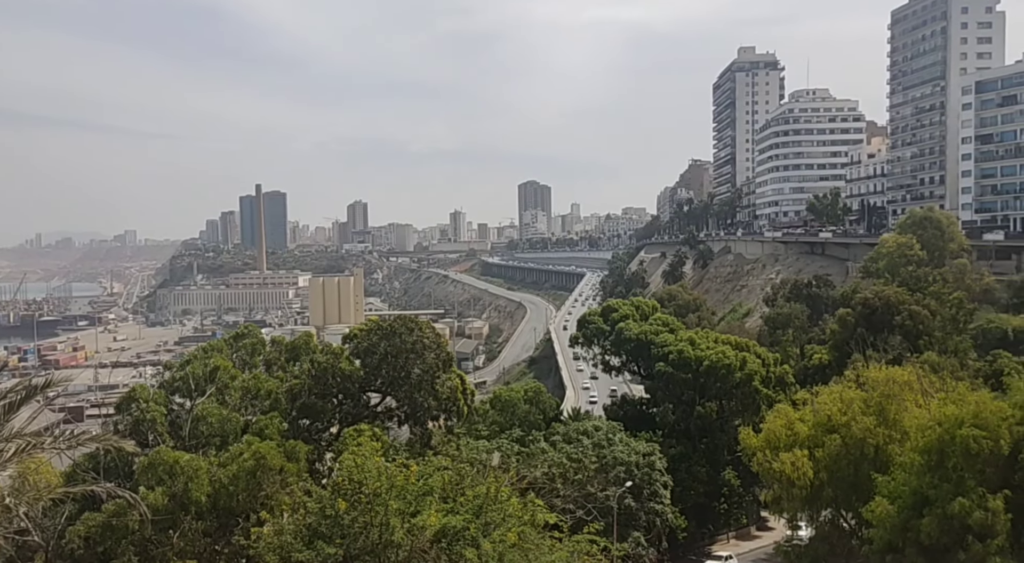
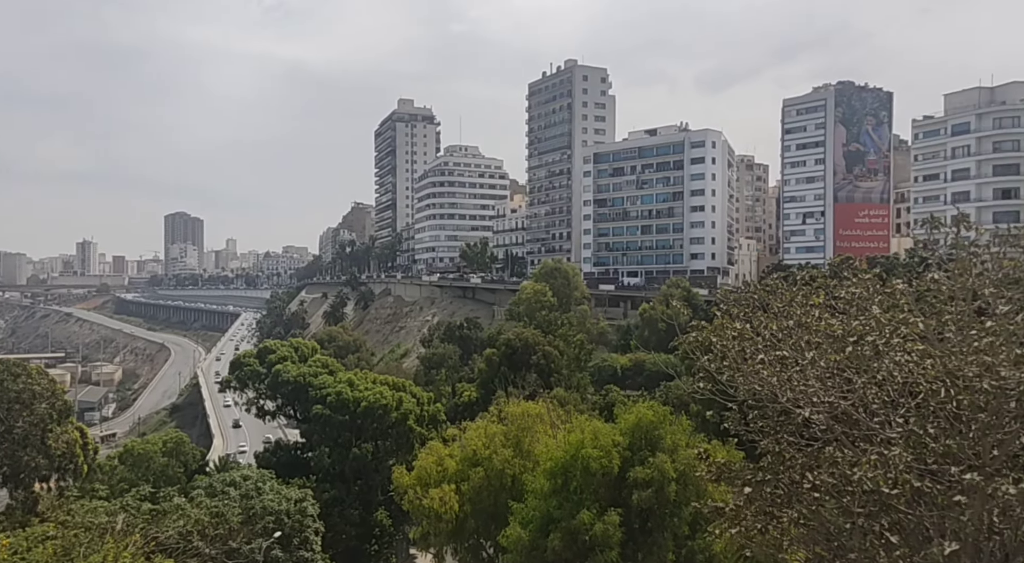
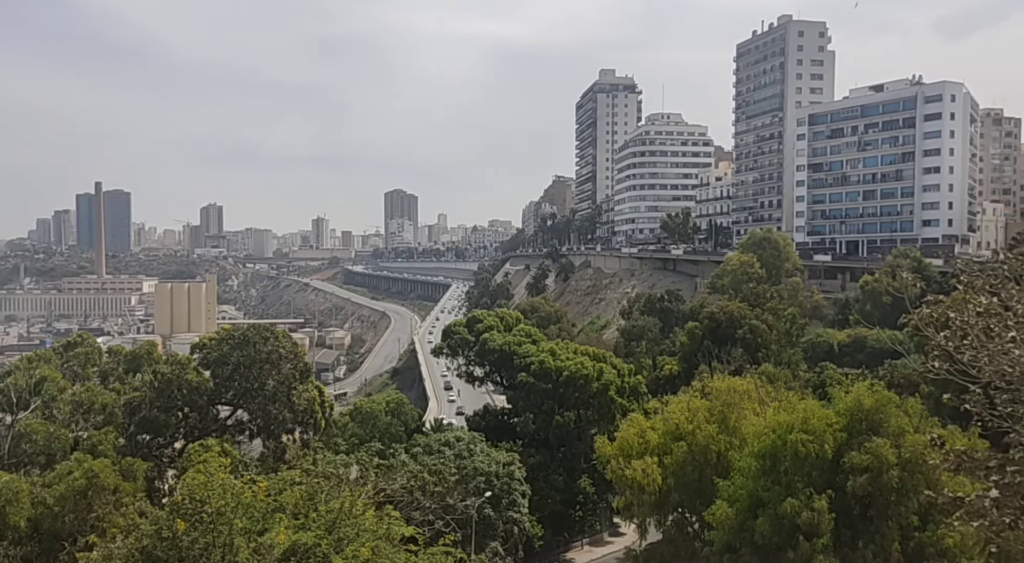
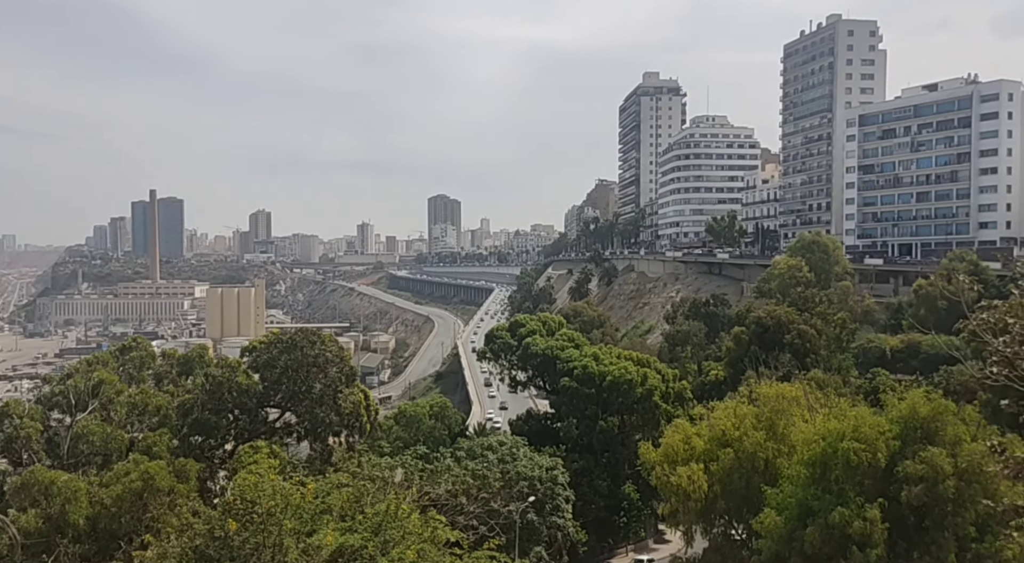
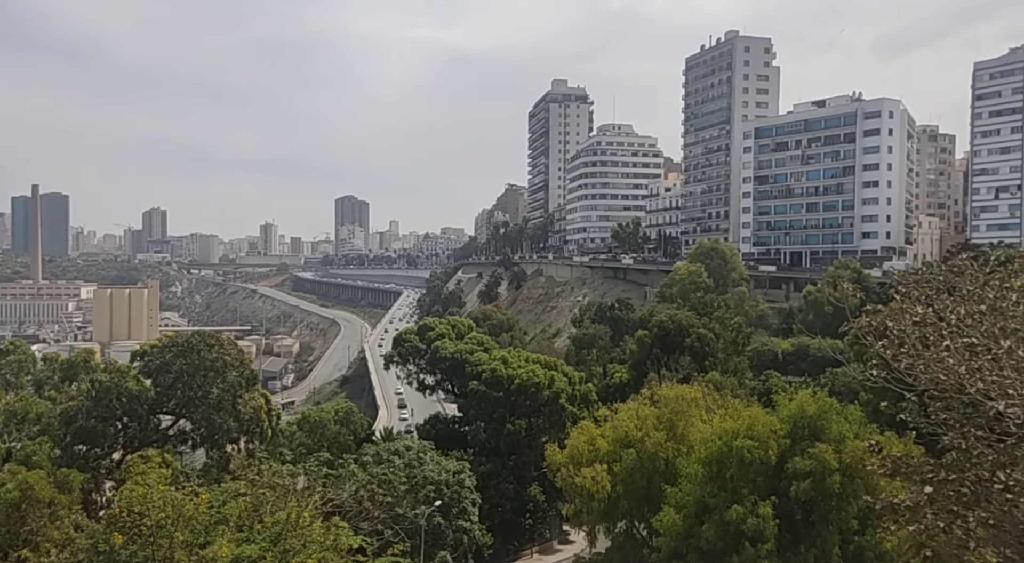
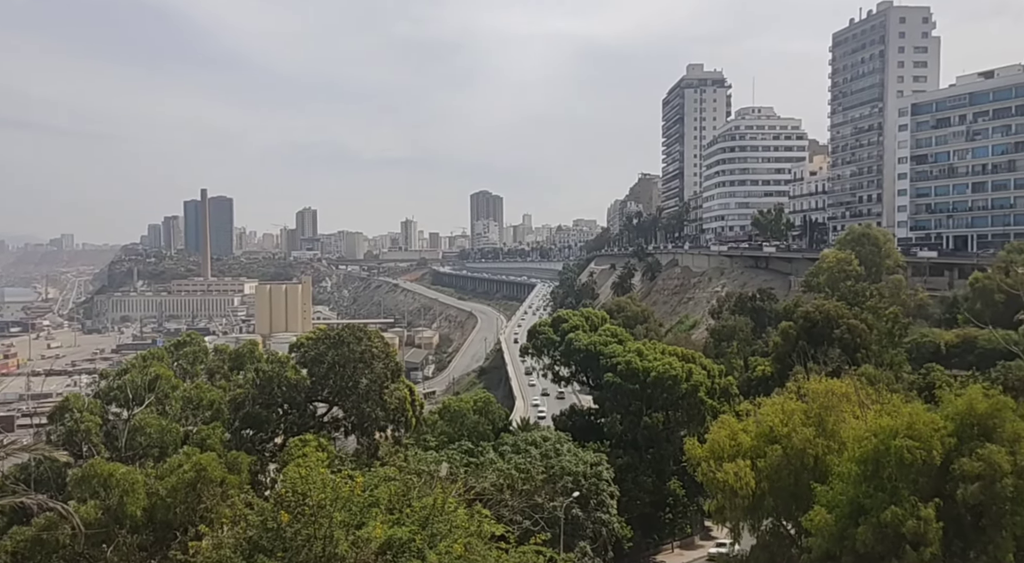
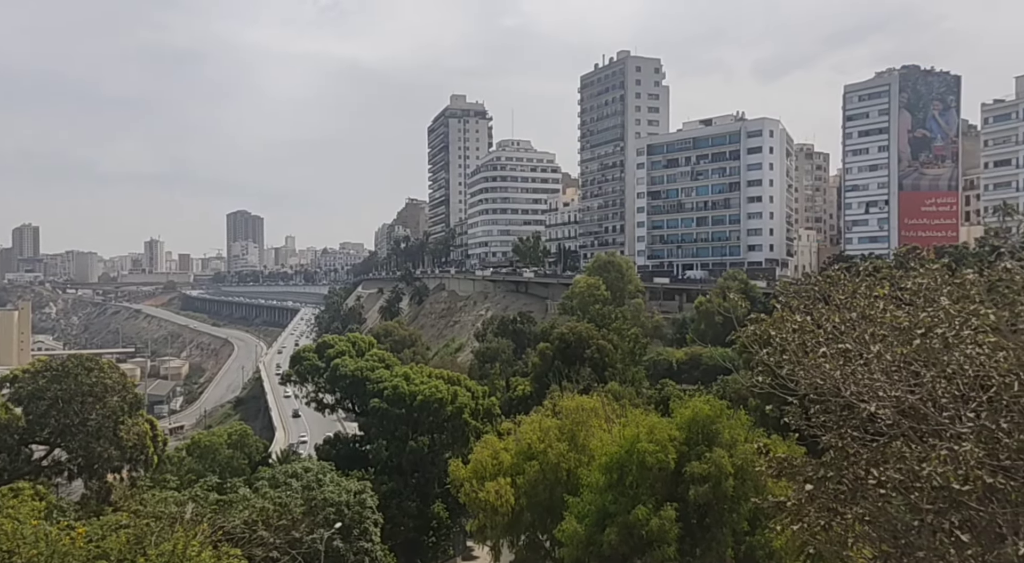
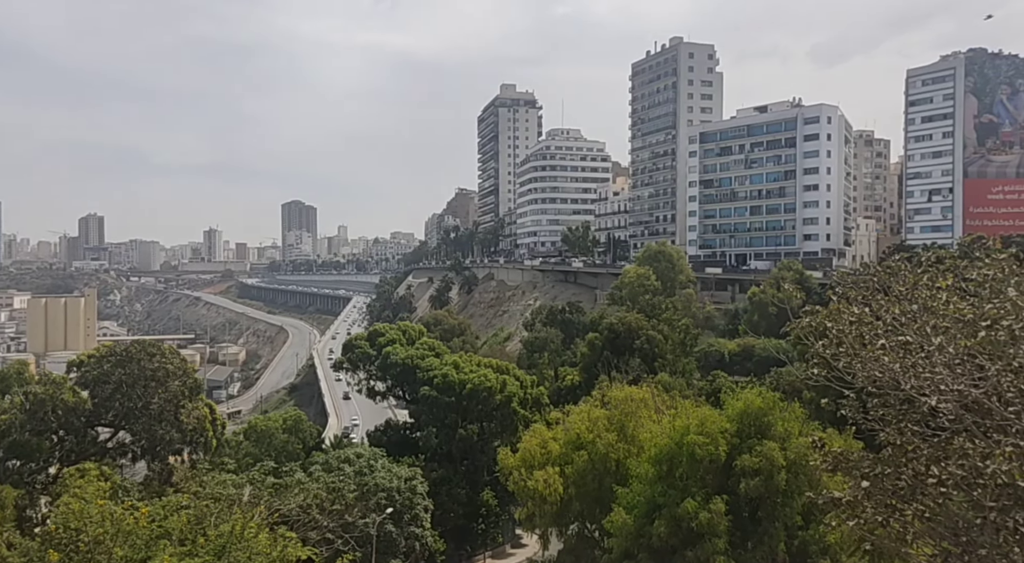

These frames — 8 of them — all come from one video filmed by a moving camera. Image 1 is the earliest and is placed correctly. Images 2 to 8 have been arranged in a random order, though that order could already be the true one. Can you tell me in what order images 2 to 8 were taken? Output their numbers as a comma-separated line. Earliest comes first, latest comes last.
6, 4, 3, 5, 8, 7, 2
